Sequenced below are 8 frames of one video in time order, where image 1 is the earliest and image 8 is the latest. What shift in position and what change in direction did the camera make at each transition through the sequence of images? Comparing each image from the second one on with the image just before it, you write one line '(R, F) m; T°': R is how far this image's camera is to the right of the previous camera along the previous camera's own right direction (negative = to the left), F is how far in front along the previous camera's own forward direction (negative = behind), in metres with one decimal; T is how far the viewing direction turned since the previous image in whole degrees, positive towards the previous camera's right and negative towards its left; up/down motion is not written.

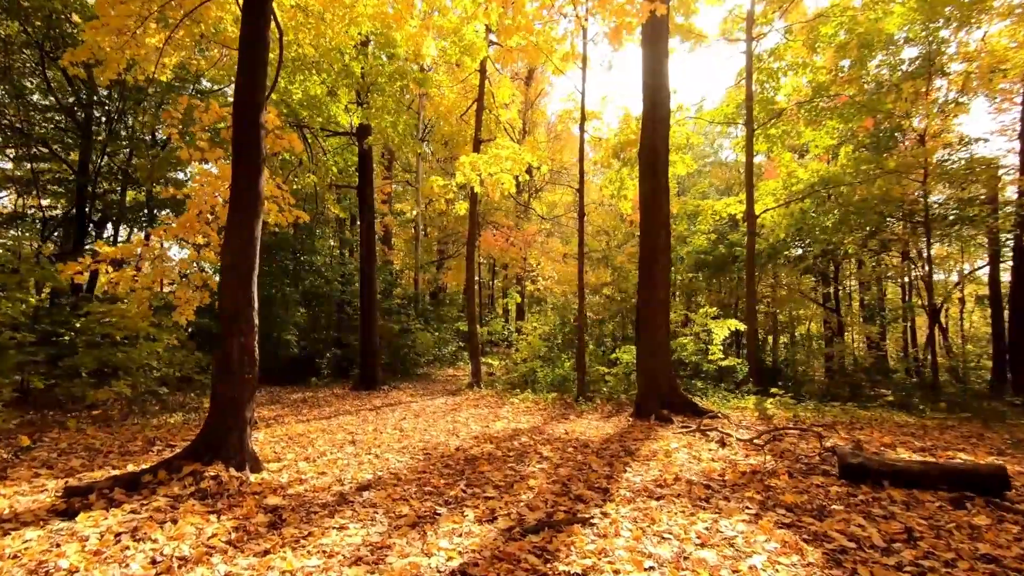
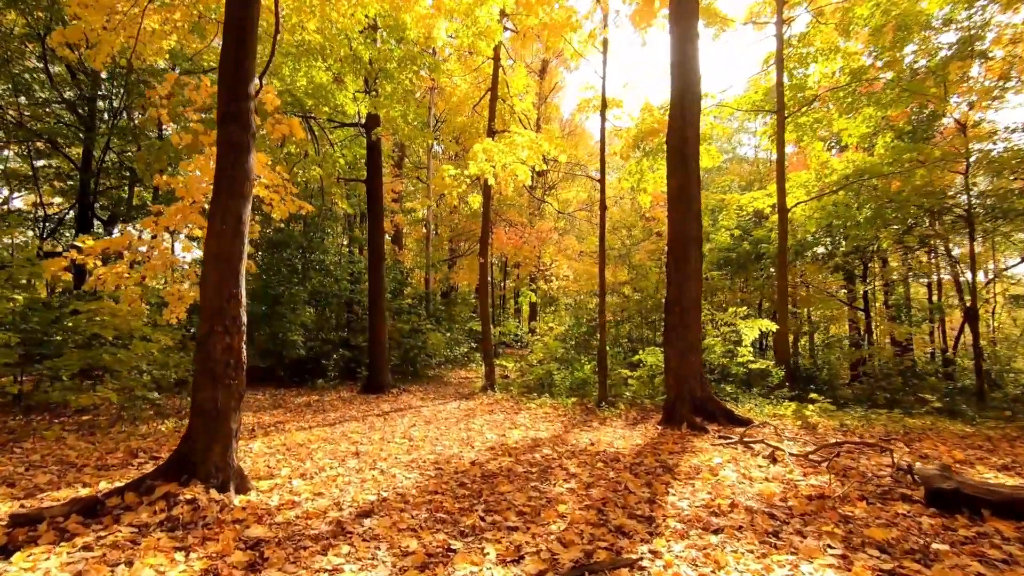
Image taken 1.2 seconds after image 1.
(-0.1, +0.6) m; -1°
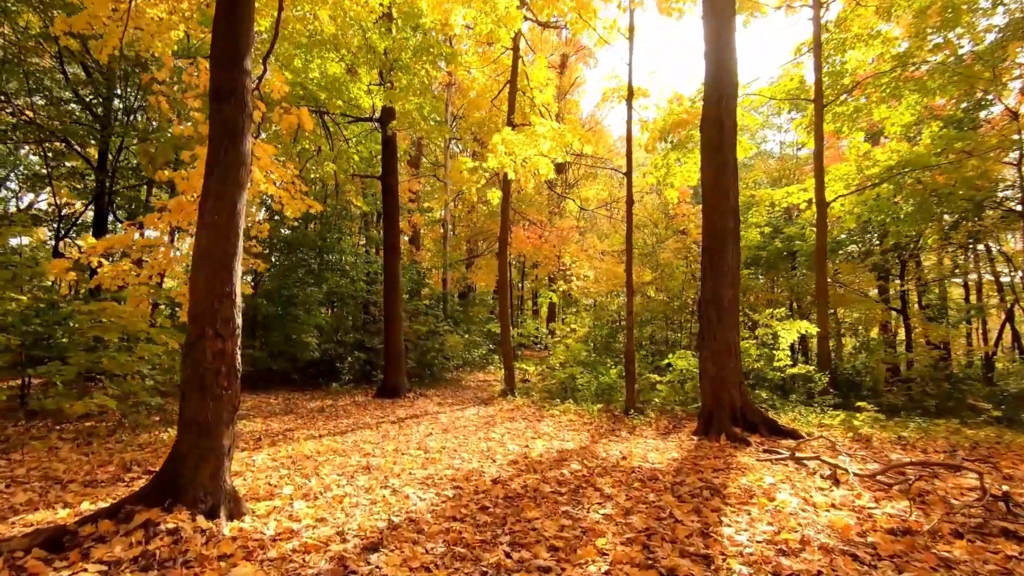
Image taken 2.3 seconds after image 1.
(-0.1, +0.5) m; -2°
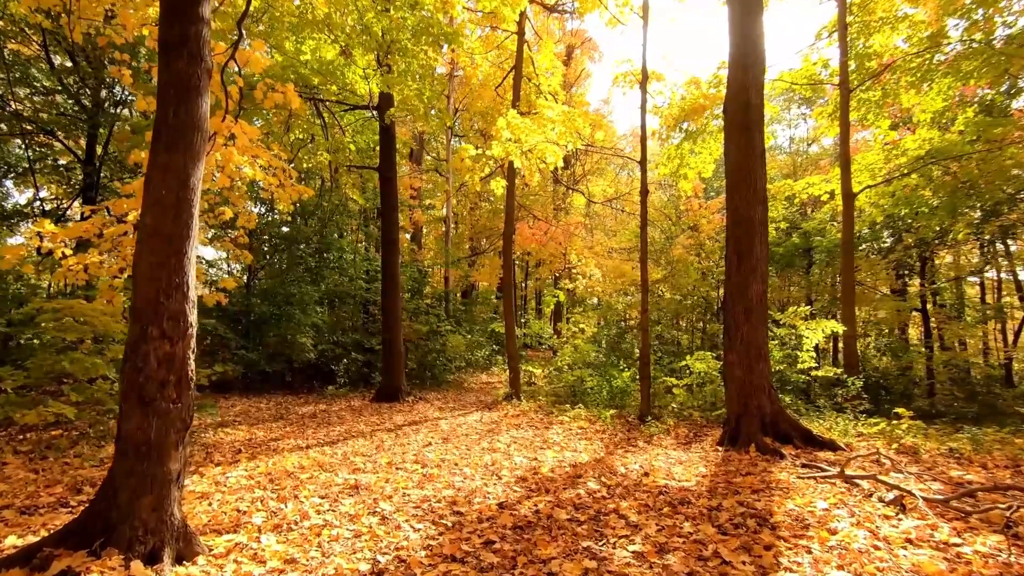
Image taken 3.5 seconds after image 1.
(0.0, +0.6) m; 0°
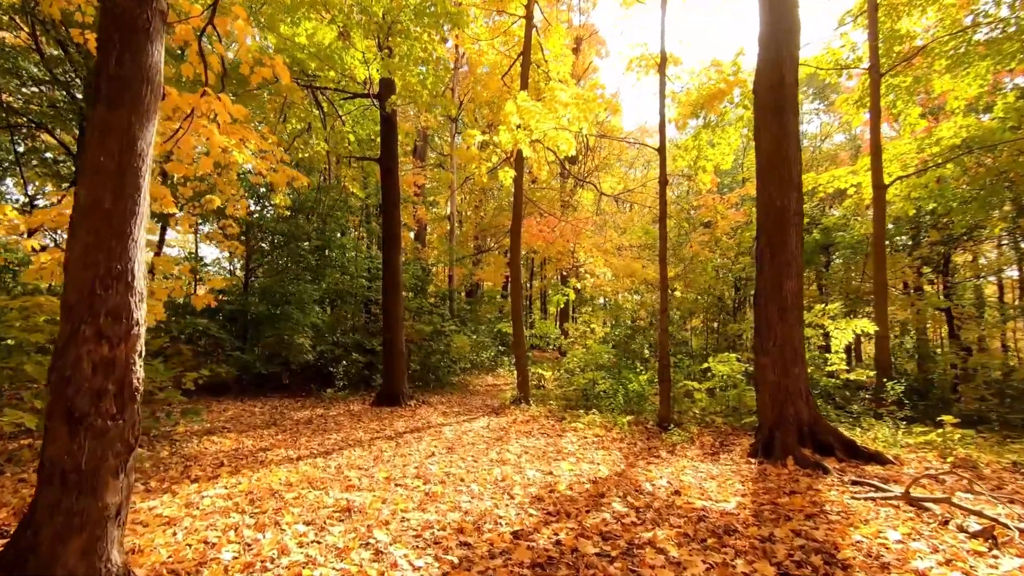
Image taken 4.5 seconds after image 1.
(-0.1, +0.5) m; 0°
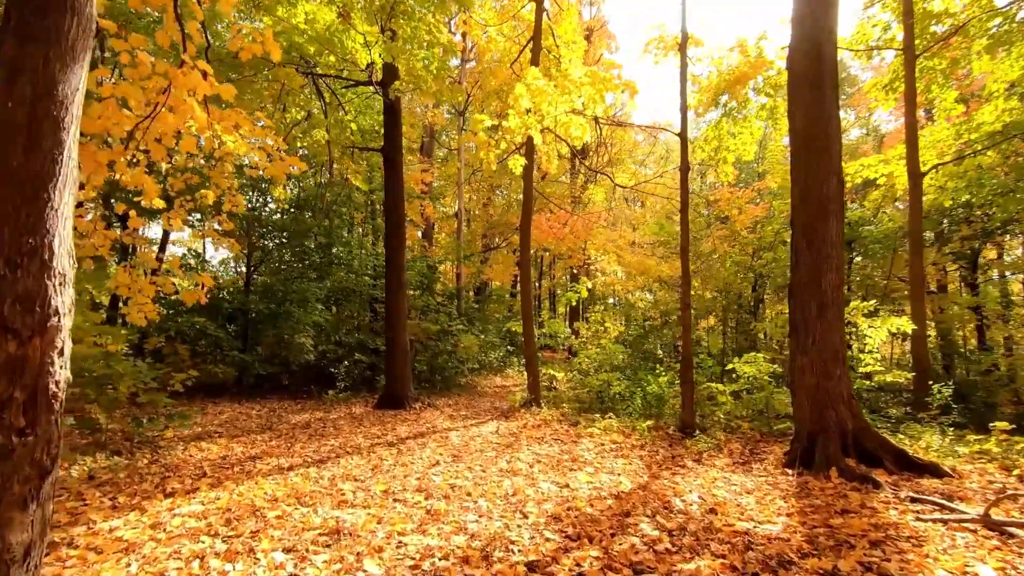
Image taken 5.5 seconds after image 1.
(0.0, +0.5) m; -1°
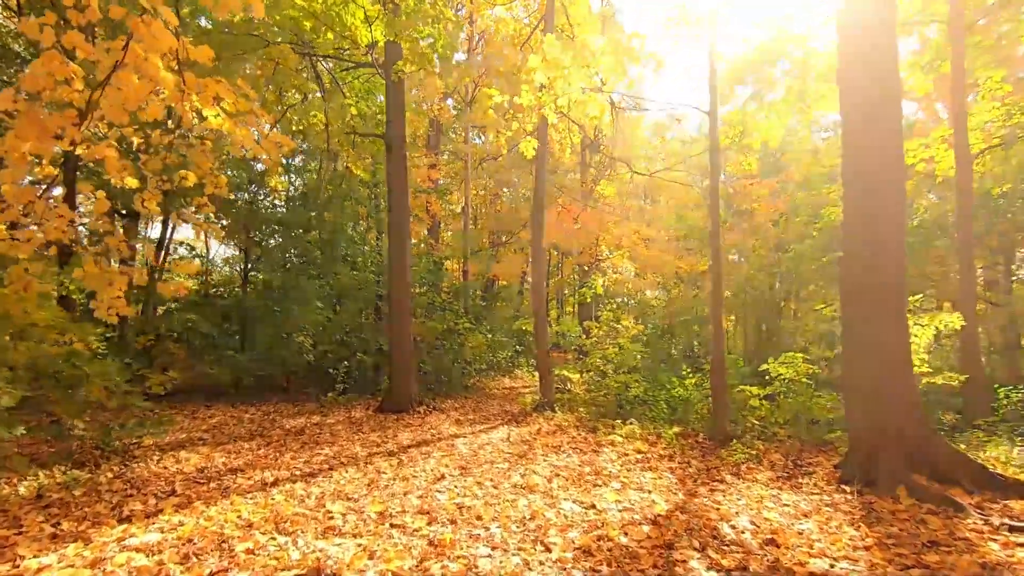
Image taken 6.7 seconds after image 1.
(-0.1, +0.6) m; -1°
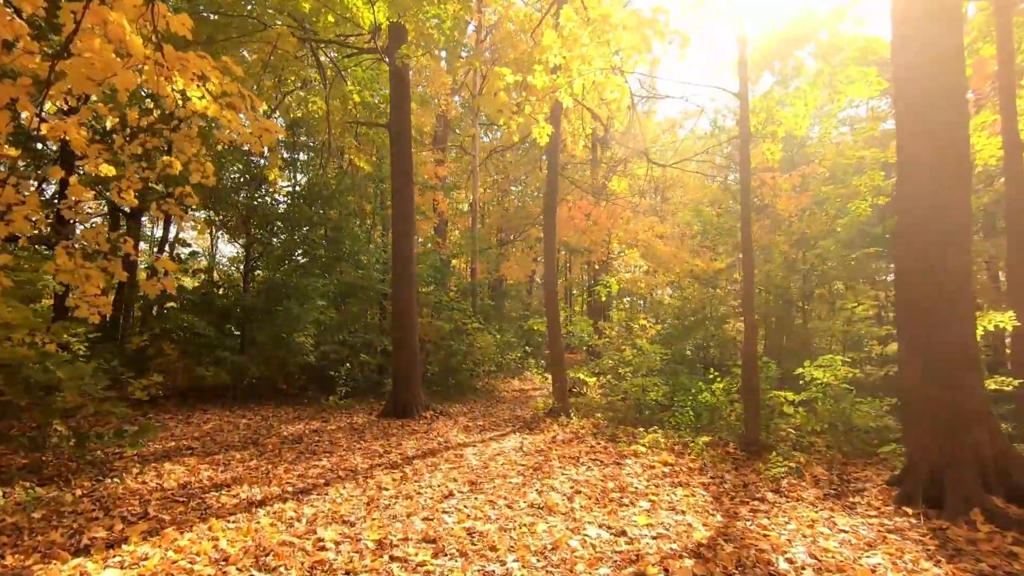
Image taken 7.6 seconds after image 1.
(-0.1, +0.5) m; -1°
